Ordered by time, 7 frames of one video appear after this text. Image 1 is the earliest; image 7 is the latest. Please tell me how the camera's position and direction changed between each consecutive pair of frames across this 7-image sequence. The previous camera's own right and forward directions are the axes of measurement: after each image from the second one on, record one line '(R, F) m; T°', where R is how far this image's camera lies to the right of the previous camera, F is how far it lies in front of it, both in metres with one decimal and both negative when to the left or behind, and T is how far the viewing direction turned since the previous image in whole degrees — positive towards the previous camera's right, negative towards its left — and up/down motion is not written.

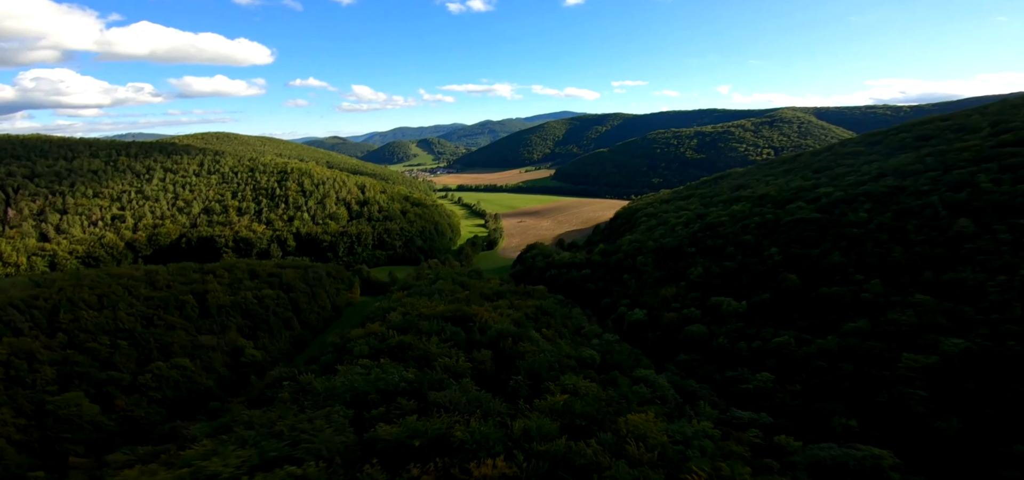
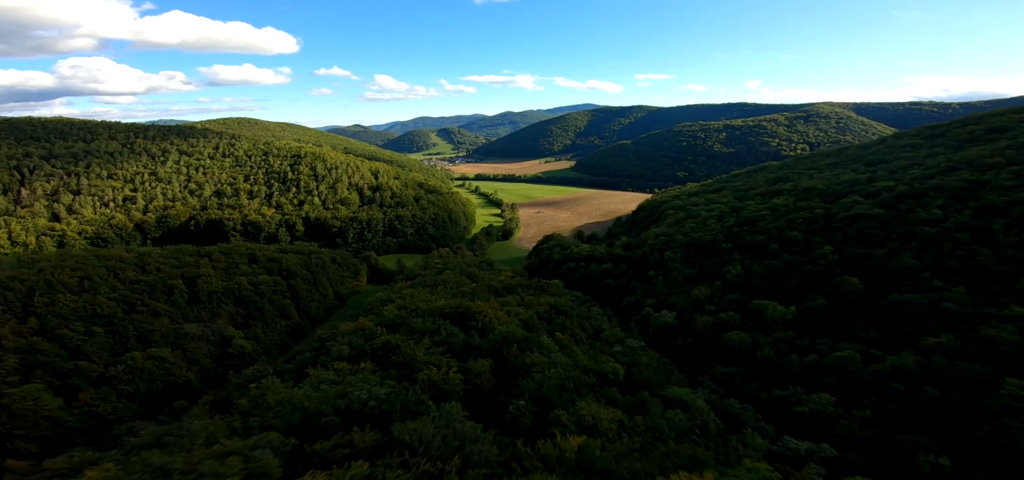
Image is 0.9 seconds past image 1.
(+0.4, +4.3) m; -2°
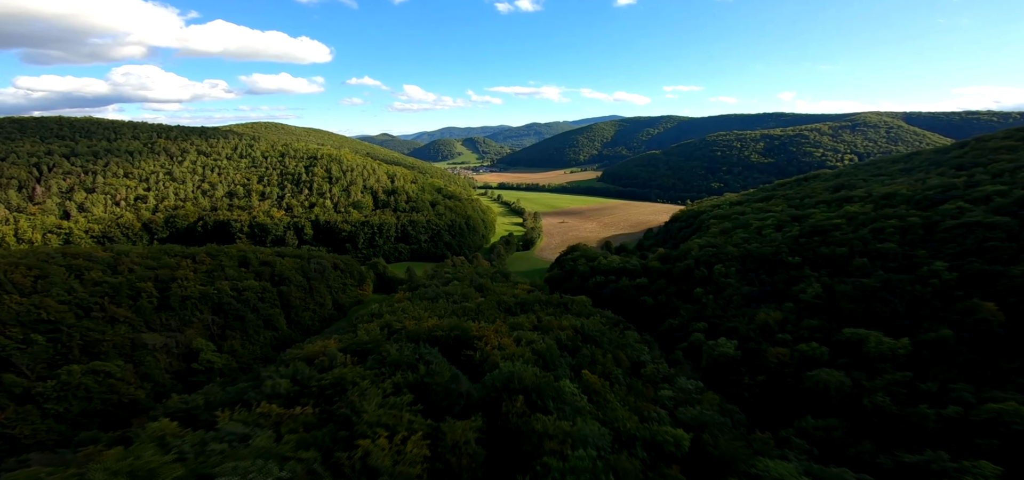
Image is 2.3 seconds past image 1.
(+0.5, +6.6) m; -3°
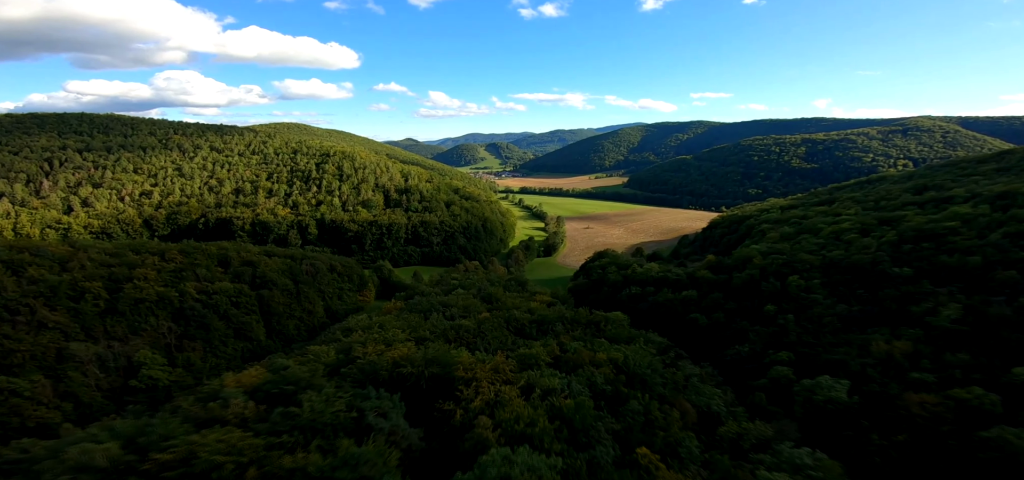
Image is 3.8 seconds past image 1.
(+0.3, +7.1) m; -3°
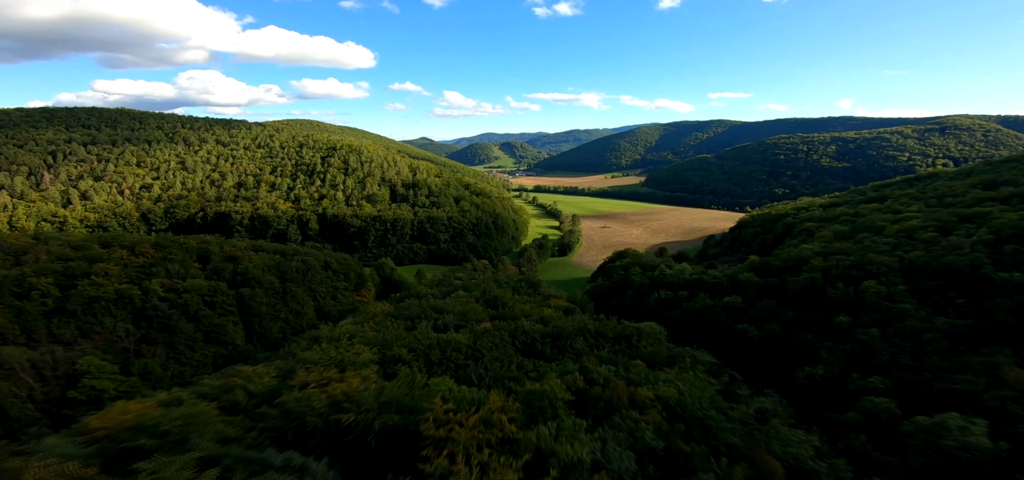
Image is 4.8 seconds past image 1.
(+0.2, +4.8) m; -2°
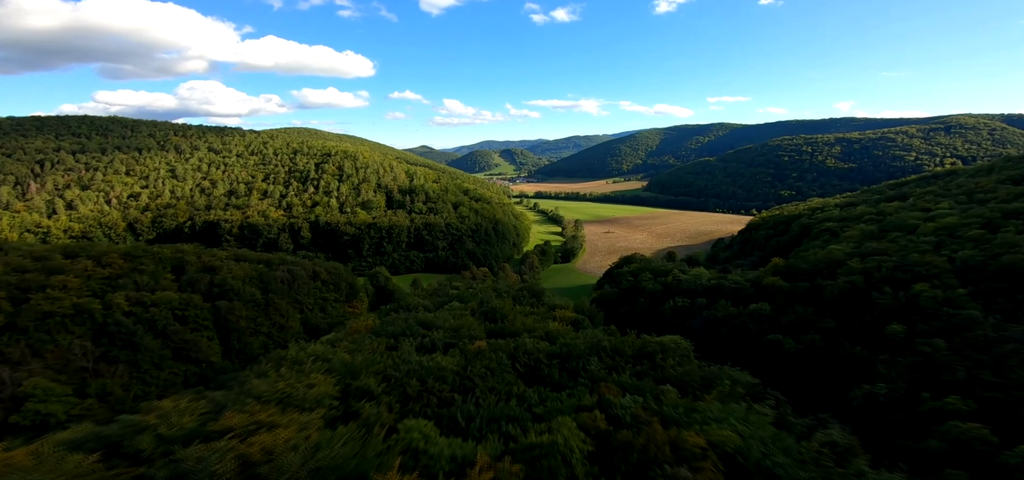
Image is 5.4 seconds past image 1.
(0.0, +2.8) m; 0°
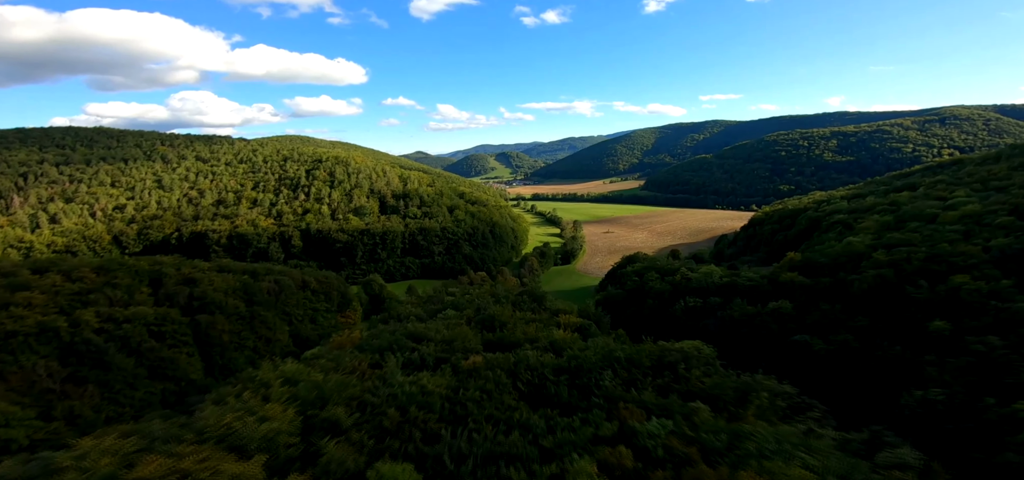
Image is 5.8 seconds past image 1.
(-0.1, +1.8) m; 0°
